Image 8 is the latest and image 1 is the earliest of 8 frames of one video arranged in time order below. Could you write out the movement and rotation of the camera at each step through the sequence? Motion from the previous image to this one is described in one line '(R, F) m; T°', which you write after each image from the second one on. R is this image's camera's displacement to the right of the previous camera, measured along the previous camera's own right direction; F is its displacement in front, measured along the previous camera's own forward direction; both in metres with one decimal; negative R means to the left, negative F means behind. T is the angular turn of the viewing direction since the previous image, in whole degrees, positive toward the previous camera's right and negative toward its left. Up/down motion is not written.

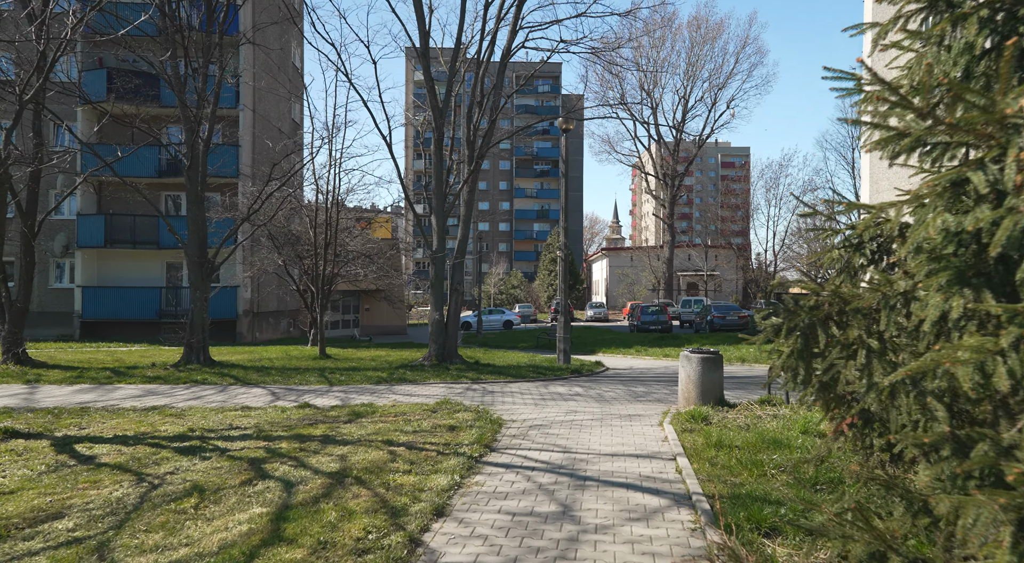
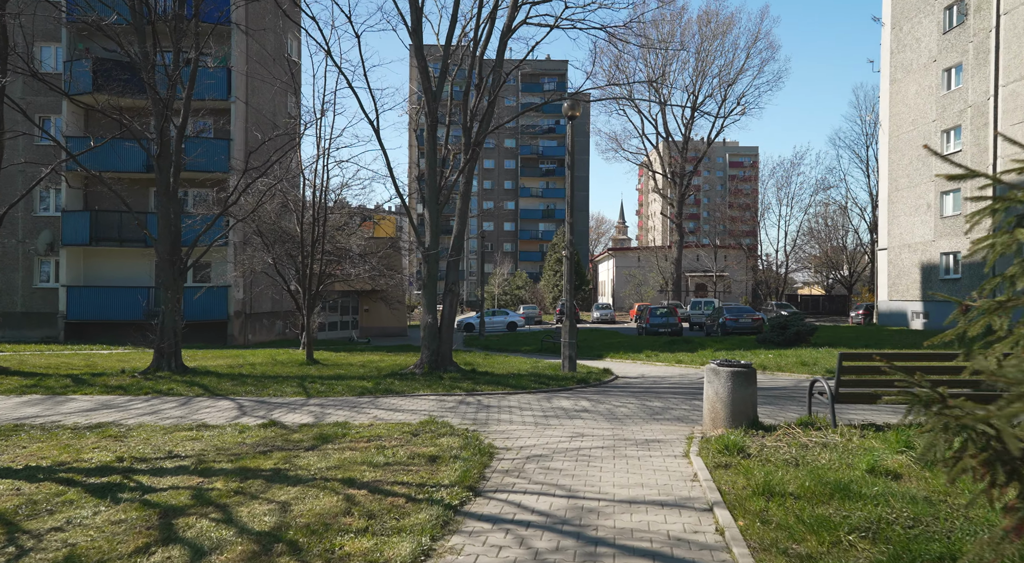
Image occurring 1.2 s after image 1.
(+0.1, +1.3) m; 0°
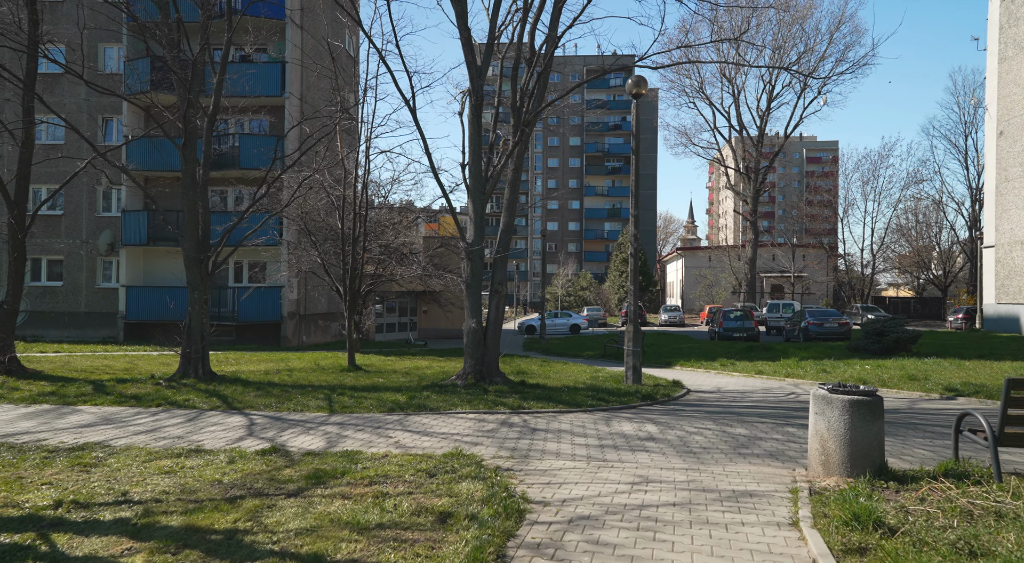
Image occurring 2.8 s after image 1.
(+0.2, +1.6) m; -5°
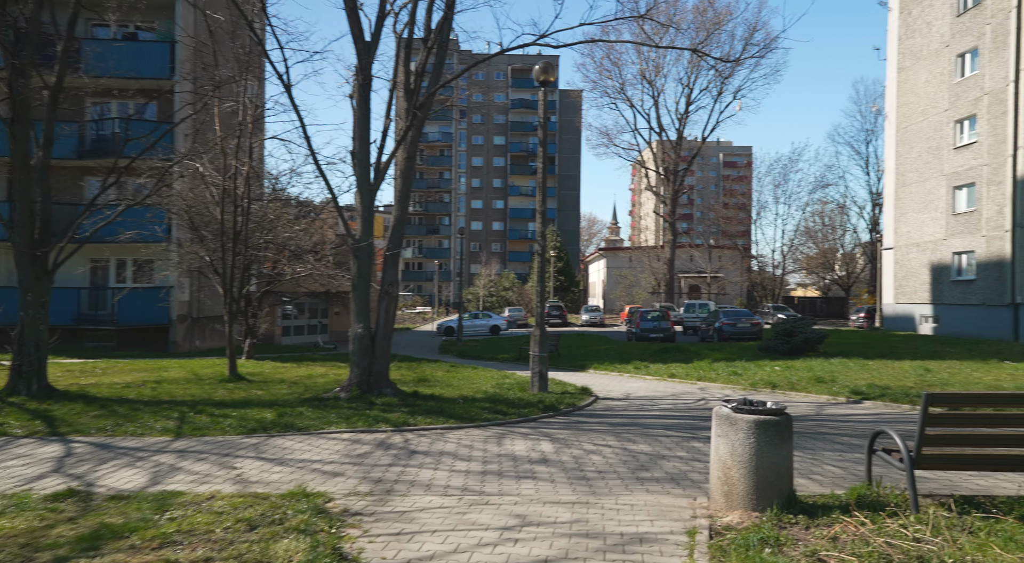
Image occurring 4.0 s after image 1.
(+0.5, +1.0) m; +5°
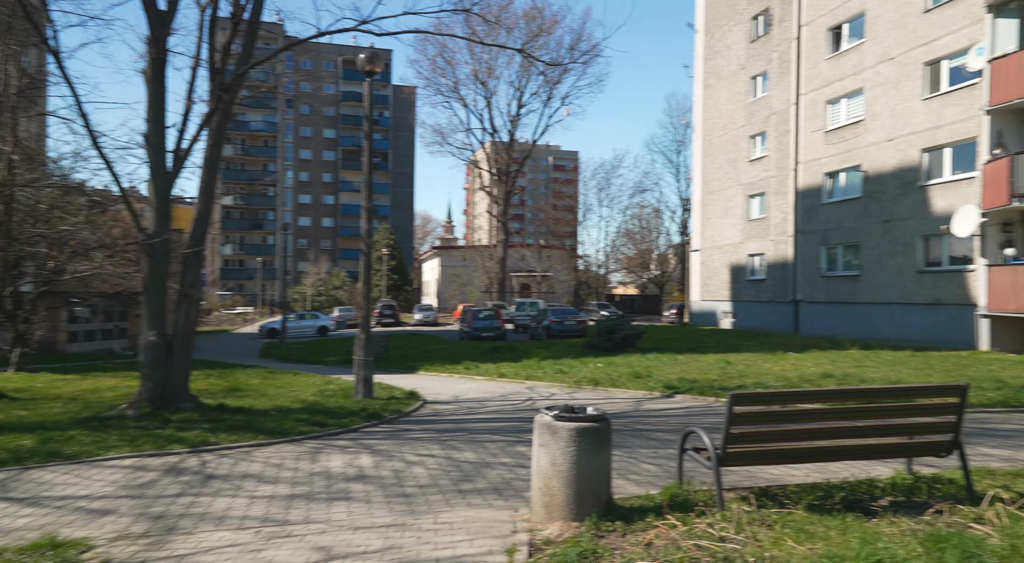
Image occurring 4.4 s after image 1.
(+0.1, +0.3) m; +12°
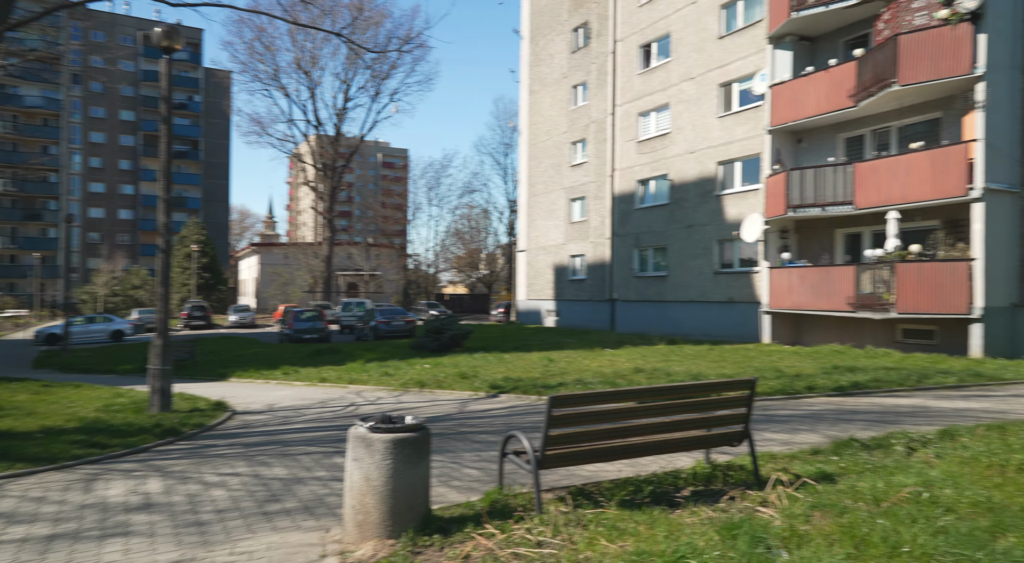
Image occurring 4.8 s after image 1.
(+0.1, +0.2) m; +13°
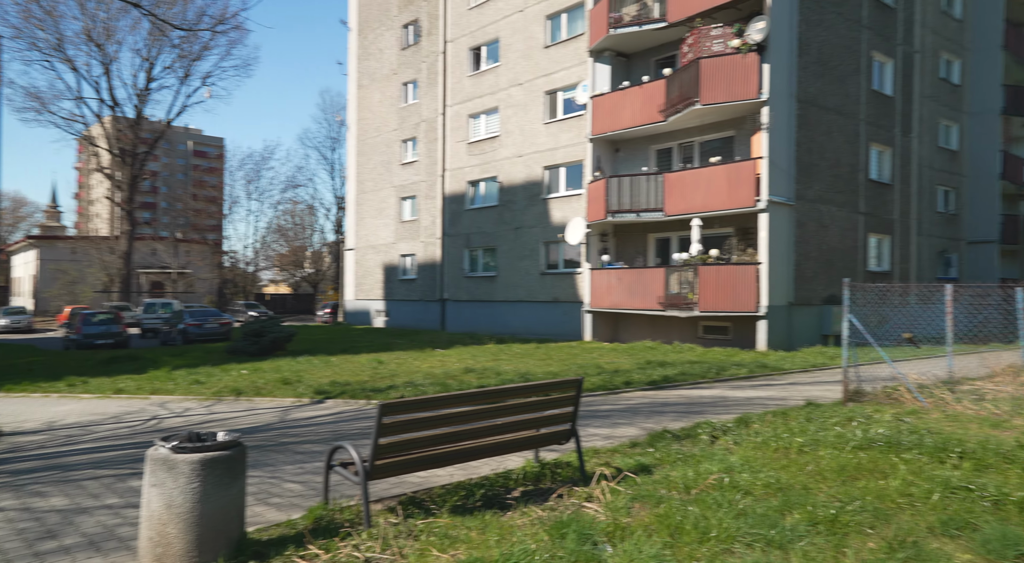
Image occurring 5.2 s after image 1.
(-0.5, +0.2) m; +13°
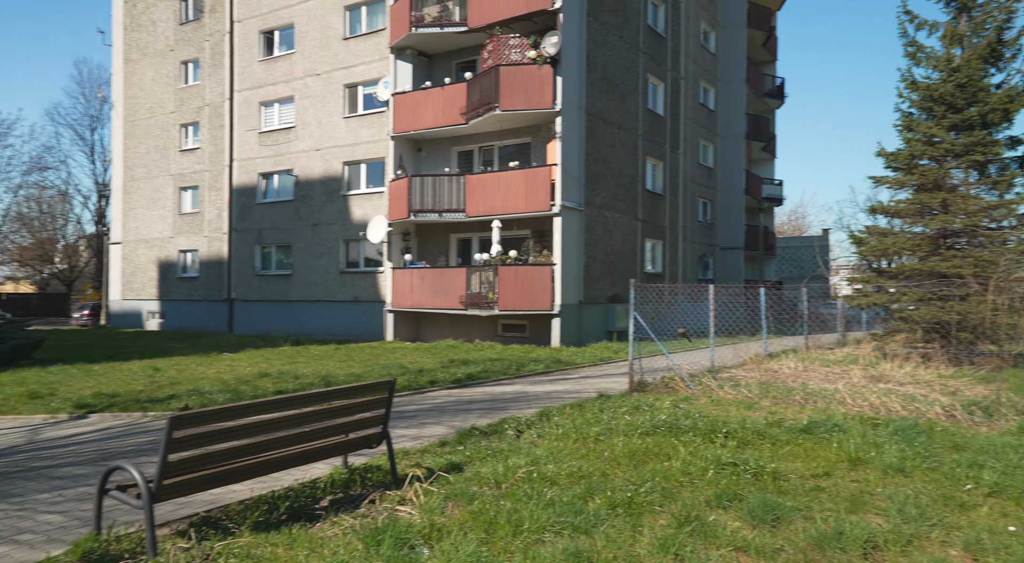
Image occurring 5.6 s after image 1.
(-2.7, +0.6) m; +19°
